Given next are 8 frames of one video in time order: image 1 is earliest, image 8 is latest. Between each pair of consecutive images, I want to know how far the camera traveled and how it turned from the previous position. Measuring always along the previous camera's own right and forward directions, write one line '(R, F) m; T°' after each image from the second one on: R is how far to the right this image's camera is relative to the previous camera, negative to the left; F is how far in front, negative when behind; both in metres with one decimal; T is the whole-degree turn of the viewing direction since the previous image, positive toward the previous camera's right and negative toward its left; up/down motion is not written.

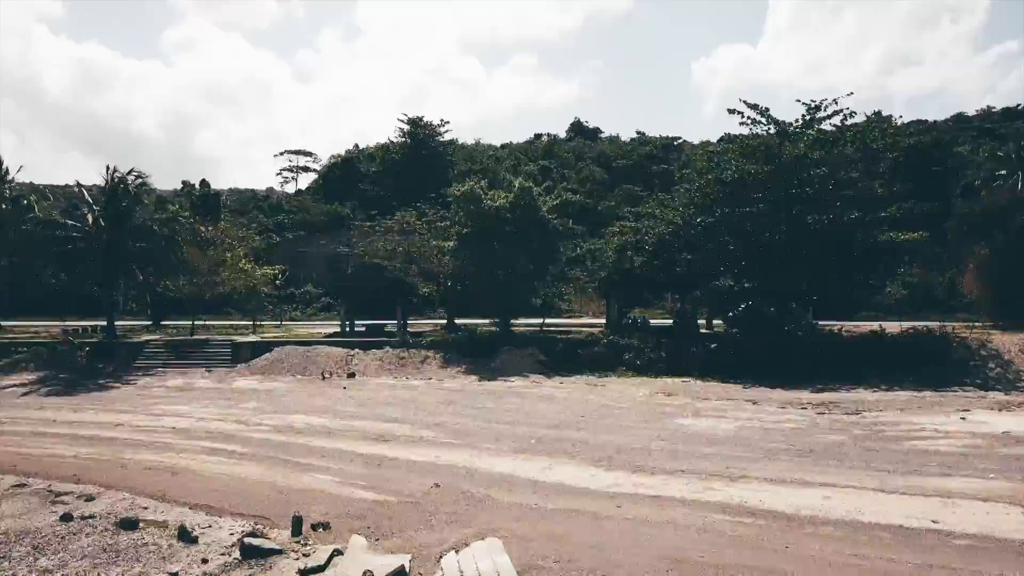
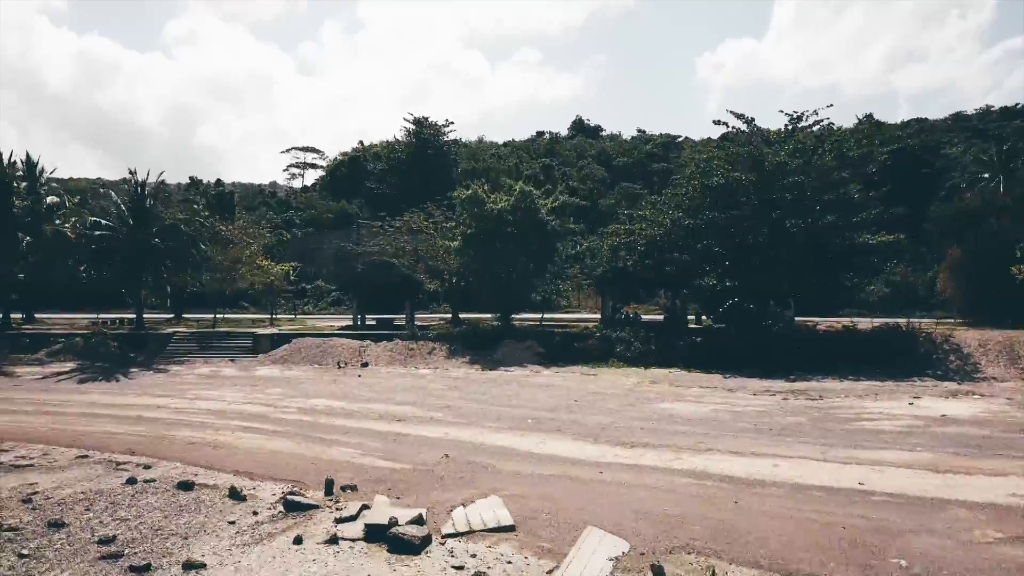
(+0.1, -2.4) m; 0°
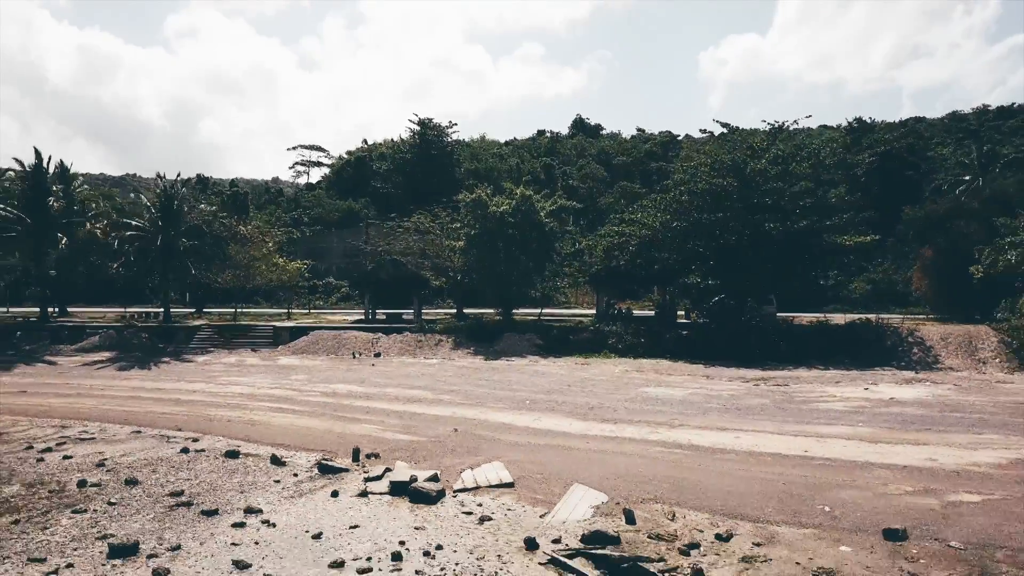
(0.0, -2.7) m; 0°
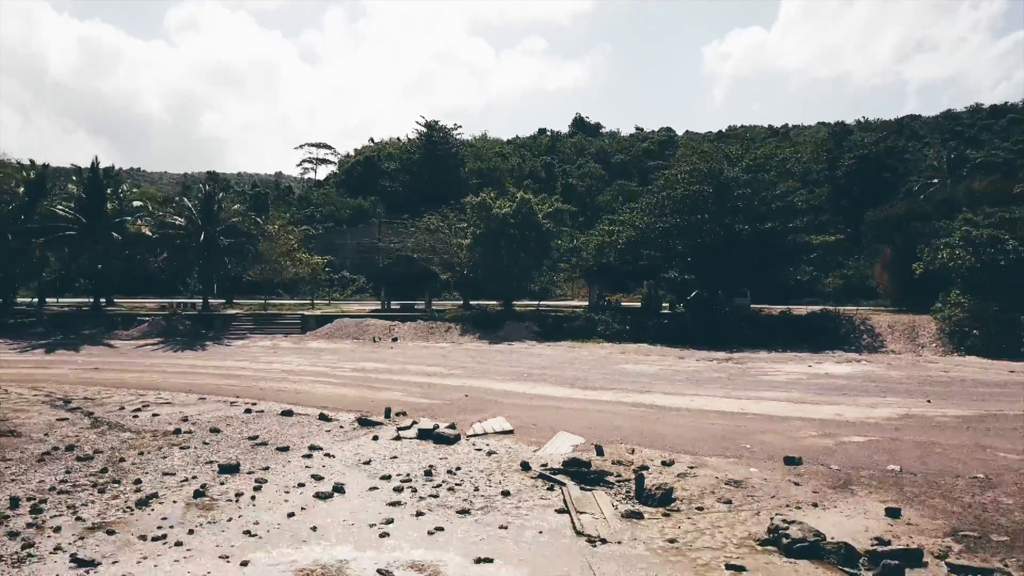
(0.0, -4.5) m; 0°
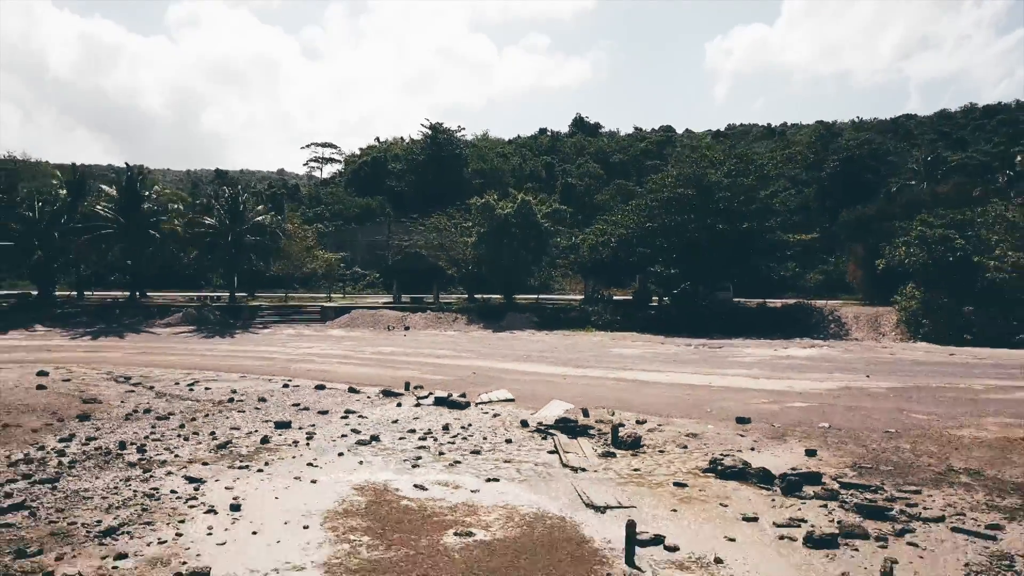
(0.0, -3.8) m; 0°
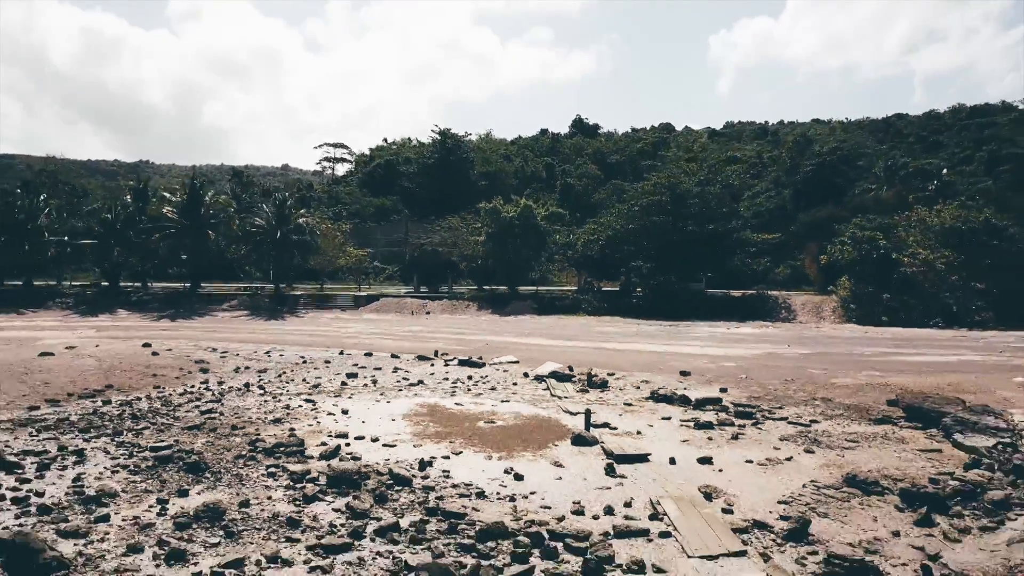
(-0.2, -7.9) m; 0°
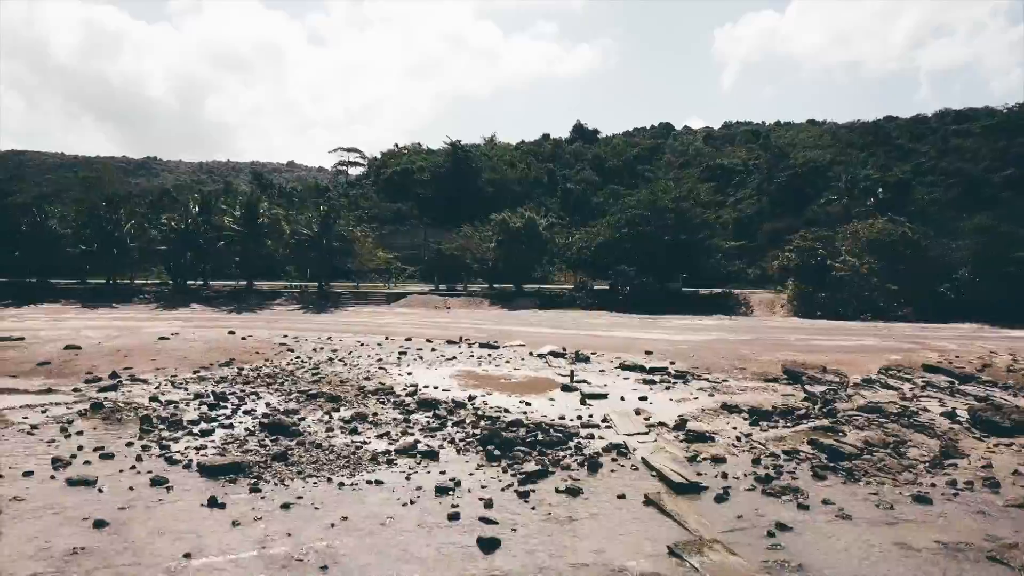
(-0.4, -10.0) m; 0°
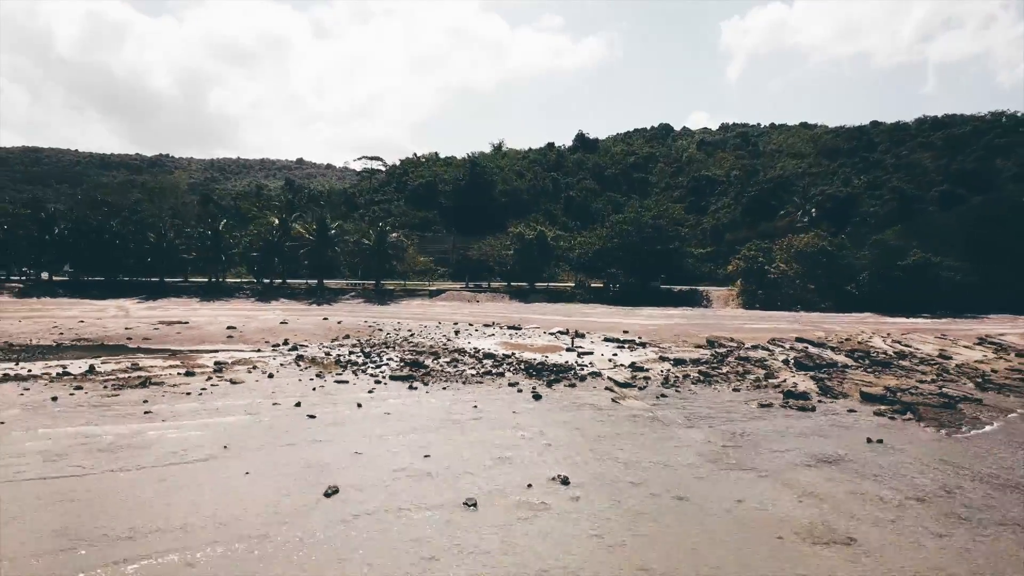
(-1.5, -17.5) m; 0°
